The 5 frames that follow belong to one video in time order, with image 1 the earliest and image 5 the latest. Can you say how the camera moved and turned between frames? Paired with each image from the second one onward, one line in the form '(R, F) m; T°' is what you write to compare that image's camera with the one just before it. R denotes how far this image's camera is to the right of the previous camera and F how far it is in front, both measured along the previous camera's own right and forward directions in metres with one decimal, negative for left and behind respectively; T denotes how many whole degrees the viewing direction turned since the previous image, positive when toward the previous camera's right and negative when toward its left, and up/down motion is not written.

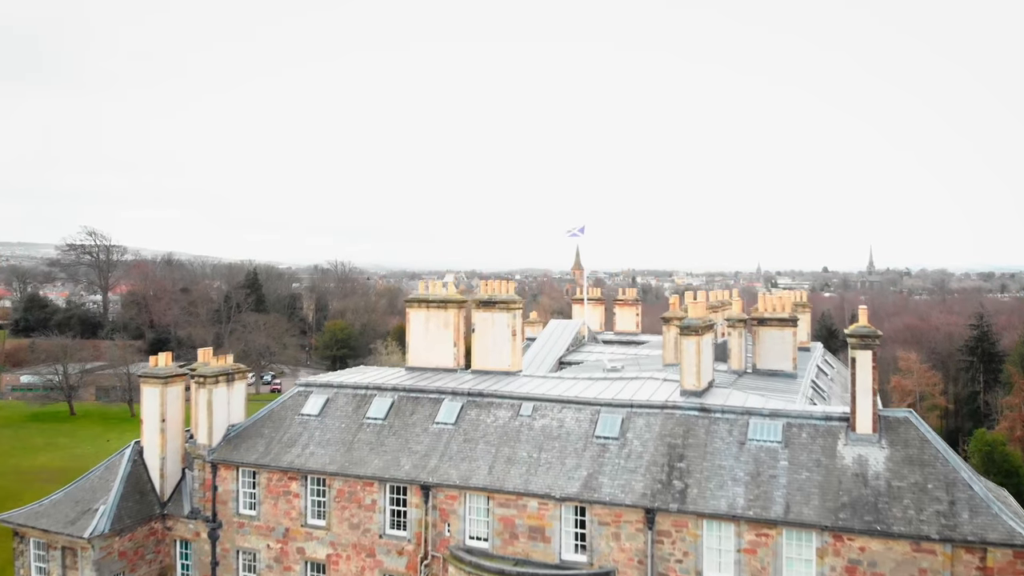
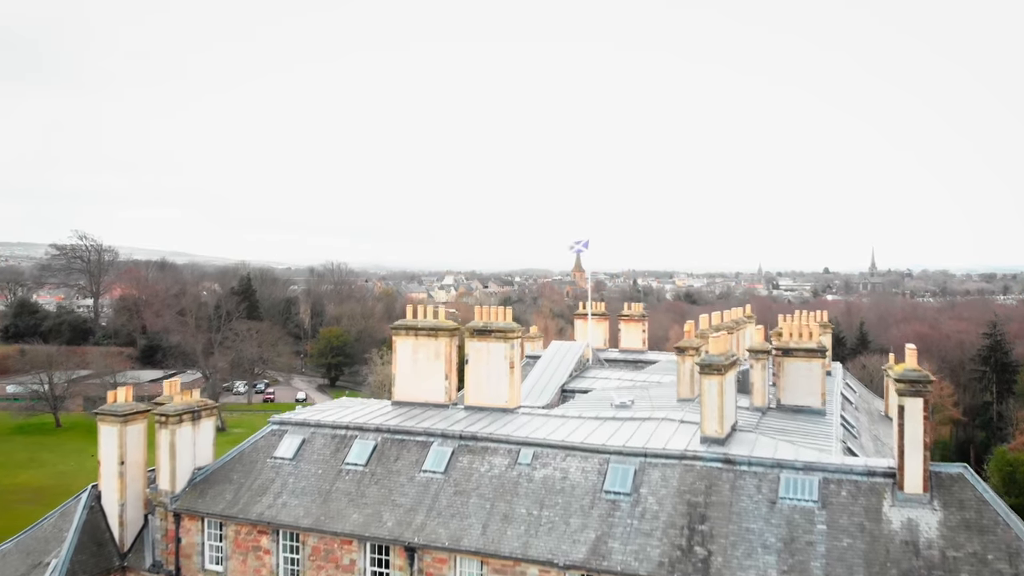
(0.0, +1.5) m; 0°
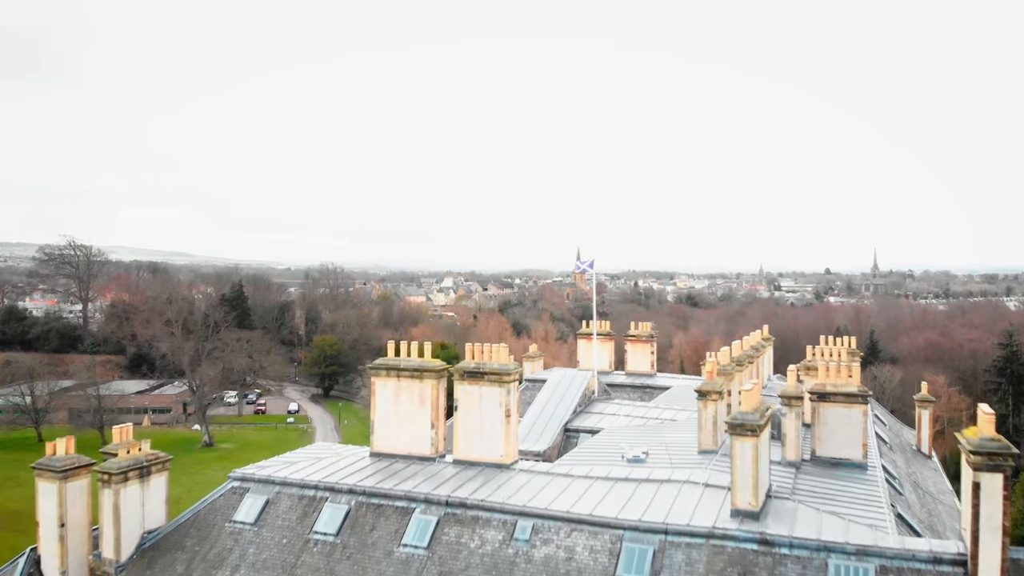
(+0.1, +1.8) m; 0°
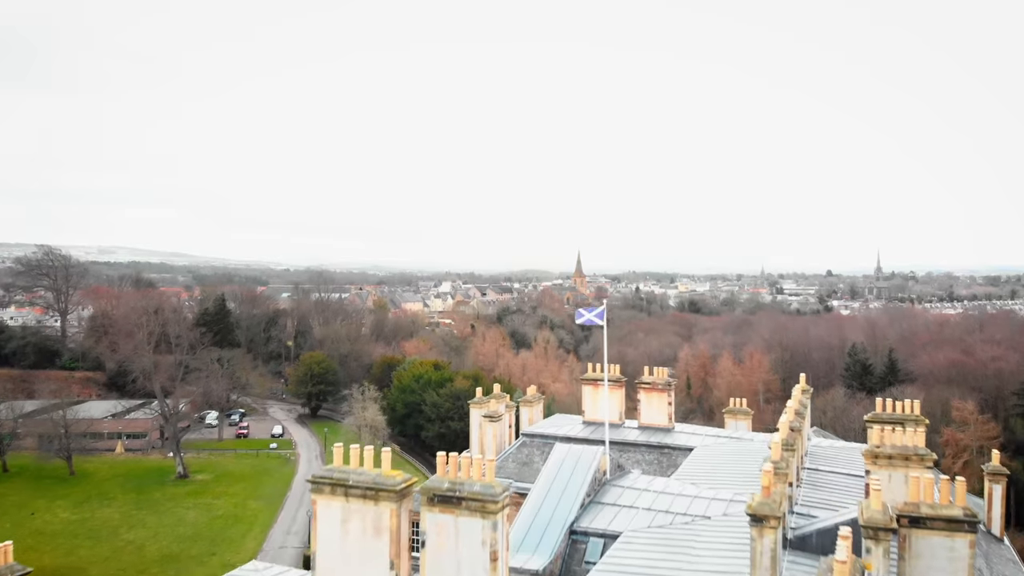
(+0.1, +3.2) m; 0°
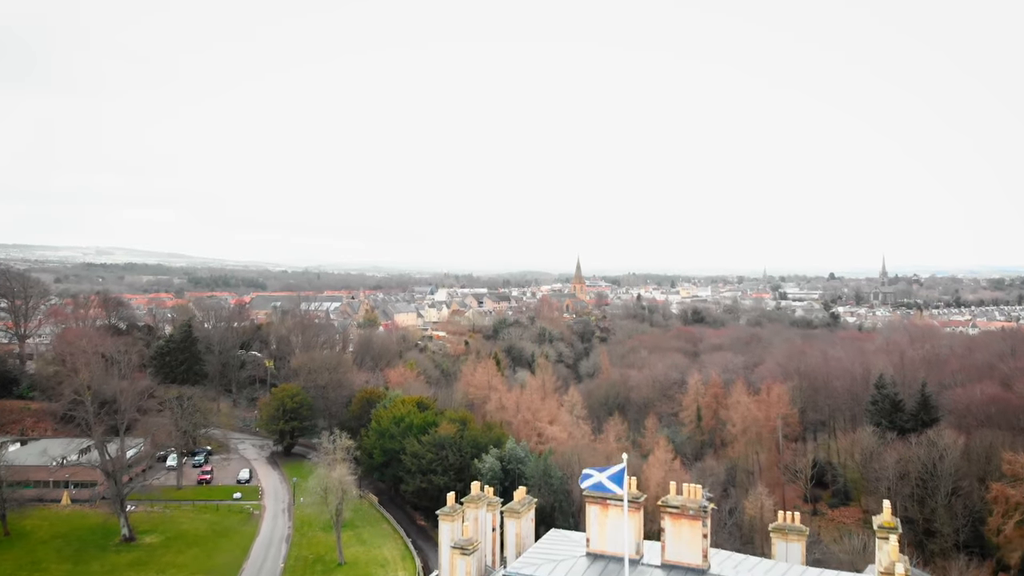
(+0.4, +5.2) m; 0°
